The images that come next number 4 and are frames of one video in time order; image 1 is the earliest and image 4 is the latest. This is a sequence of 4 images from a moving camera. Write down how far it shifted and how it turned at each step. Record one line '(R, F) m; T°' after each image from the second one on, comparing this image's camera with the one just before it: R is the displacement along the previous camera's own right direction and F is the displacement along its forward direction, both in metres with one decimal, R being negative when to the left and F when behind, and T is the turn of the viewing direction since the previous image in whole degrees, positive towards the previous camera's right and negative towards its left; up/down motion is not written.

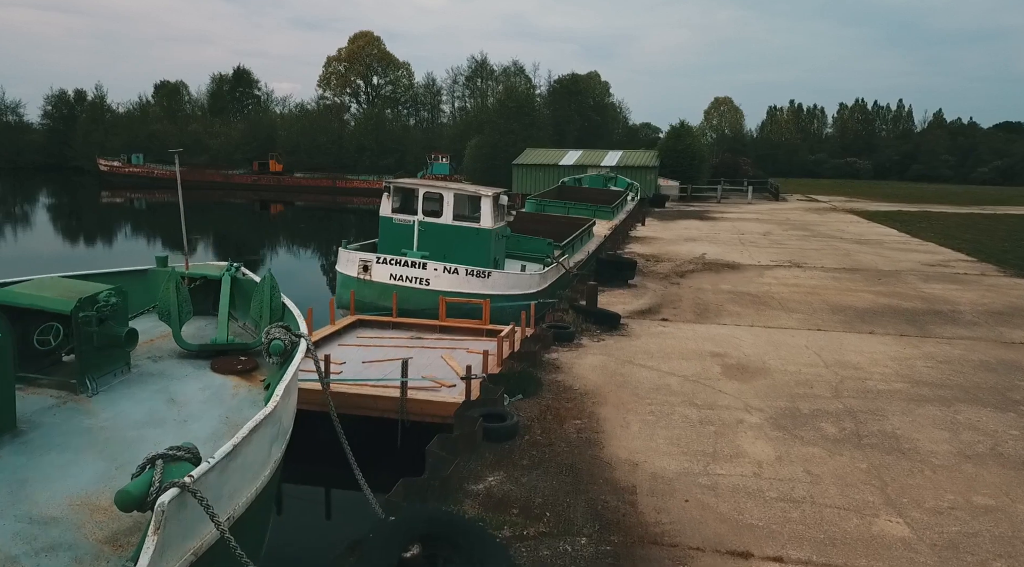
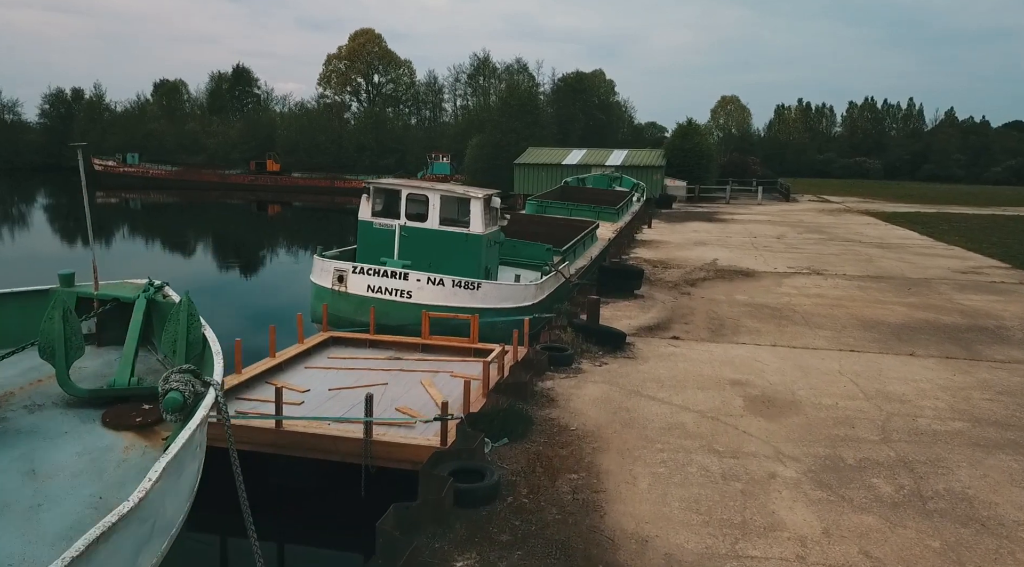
(+0.2, +1.2) m; 0°
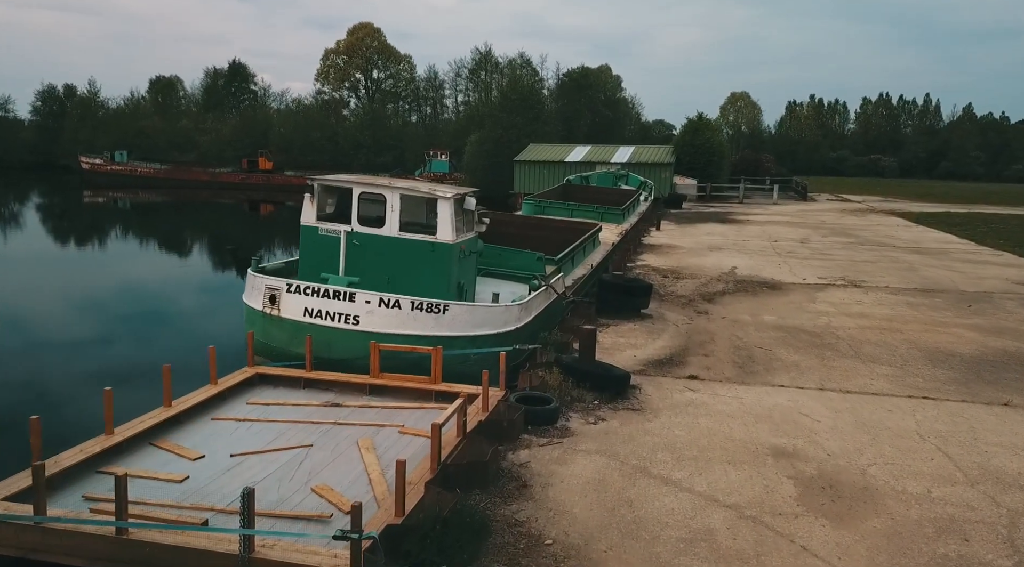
(+0.4, +2.1) m; -1°
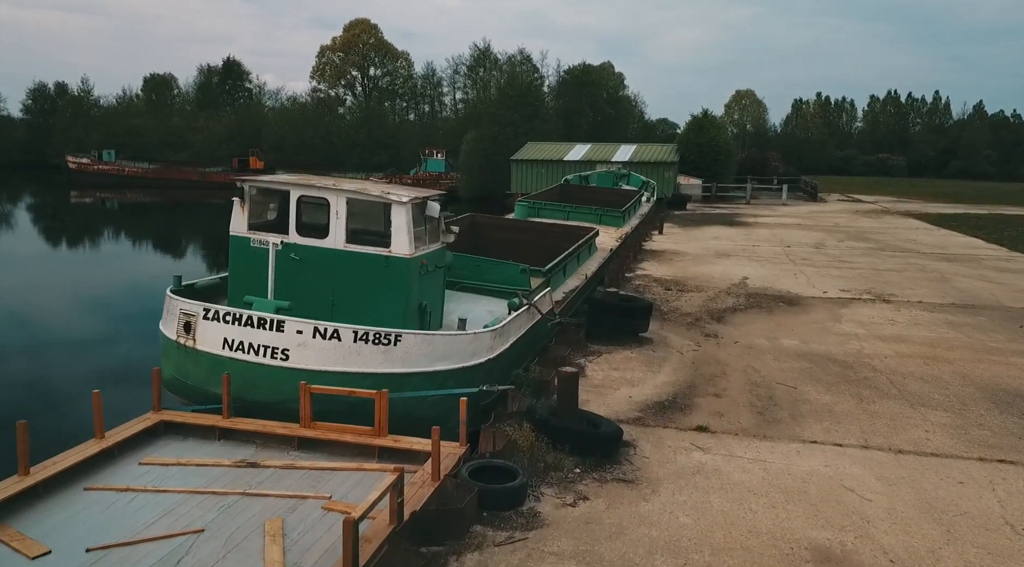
(+0.3, +1.5) m; 0°
